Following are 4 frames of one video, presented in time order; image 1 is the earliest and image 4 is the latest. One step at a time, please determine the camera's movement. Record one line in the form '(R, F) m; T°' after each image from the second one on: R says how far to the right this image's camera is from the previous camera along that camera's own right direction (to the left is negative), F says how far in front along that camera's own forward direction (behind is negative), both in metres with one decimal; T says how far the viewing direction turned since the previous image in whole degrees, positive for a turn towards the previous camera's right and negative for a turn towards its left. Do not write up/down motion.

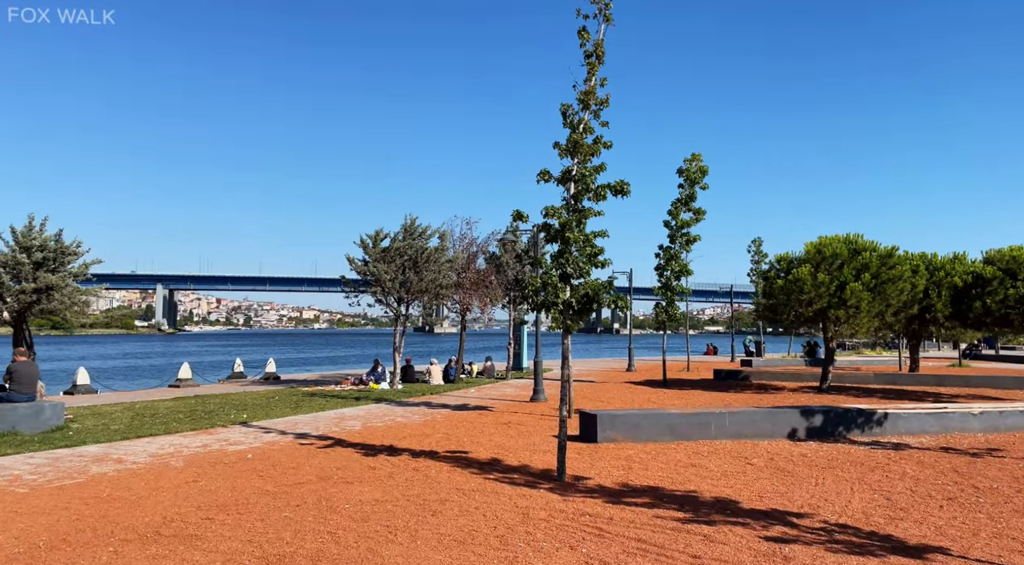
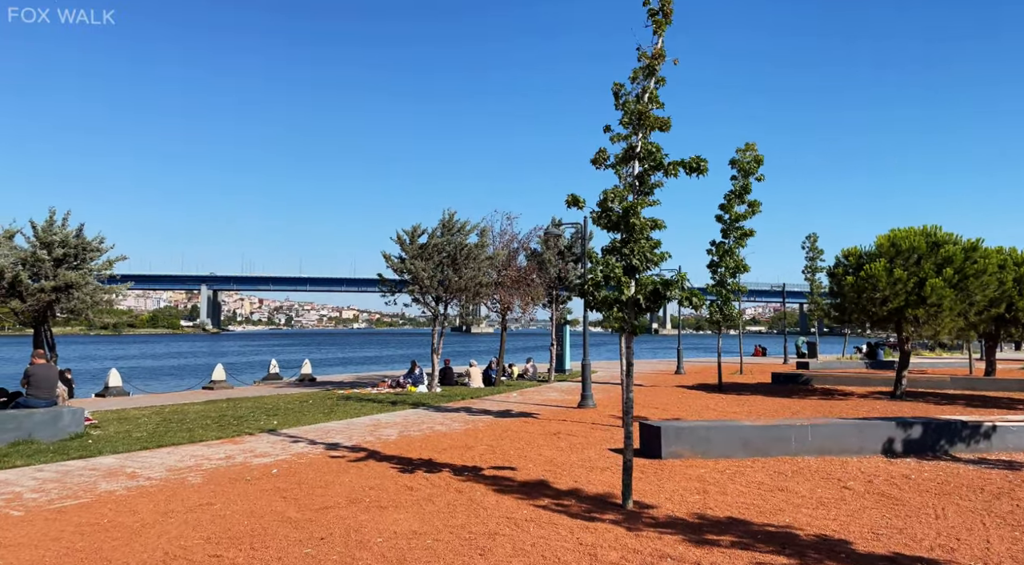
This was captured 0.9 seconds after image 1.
(-0.2, +1.3) m; -3°
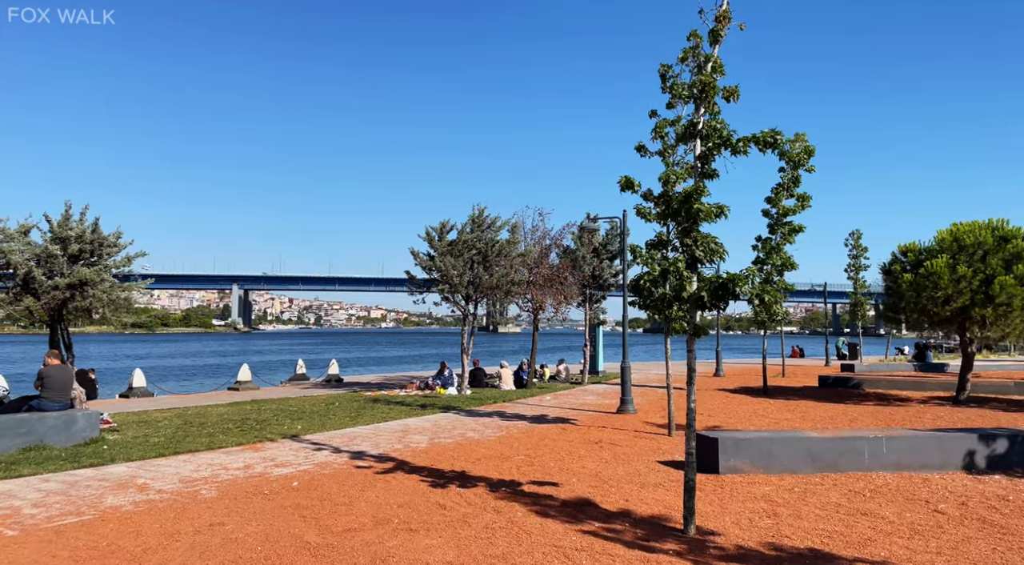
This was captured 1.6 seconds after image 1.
(-0.2, +0.9) m; -2°
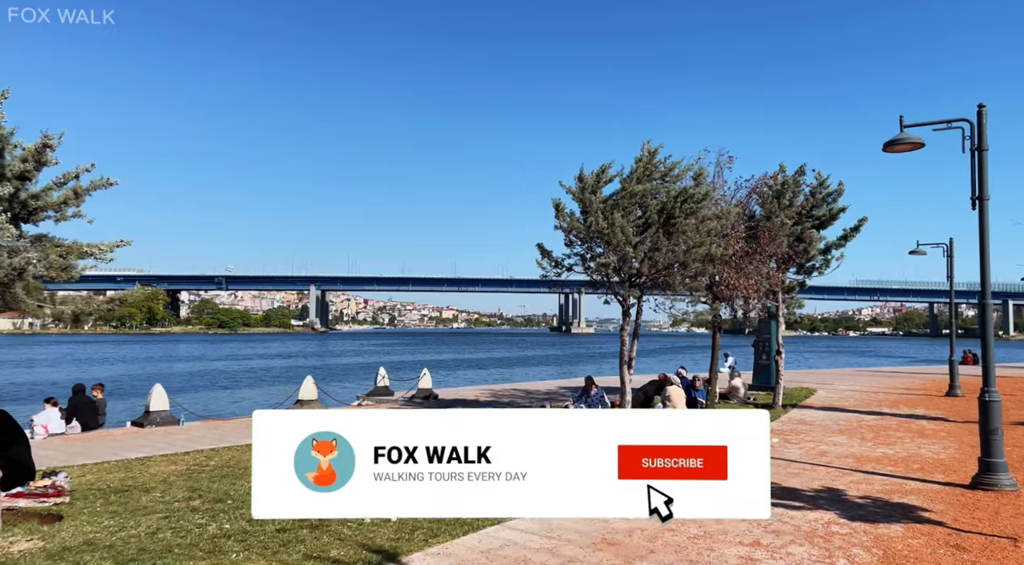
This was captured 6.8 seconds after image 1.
(-2.3, +7.4) m; -5°
